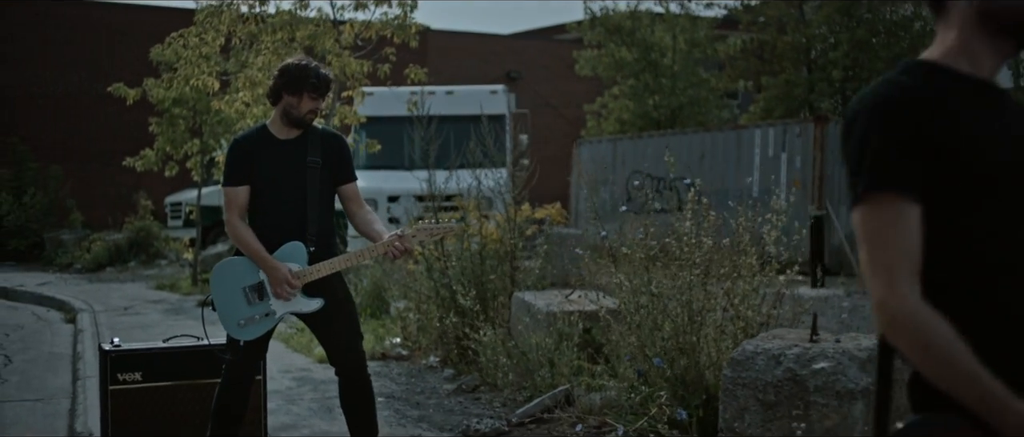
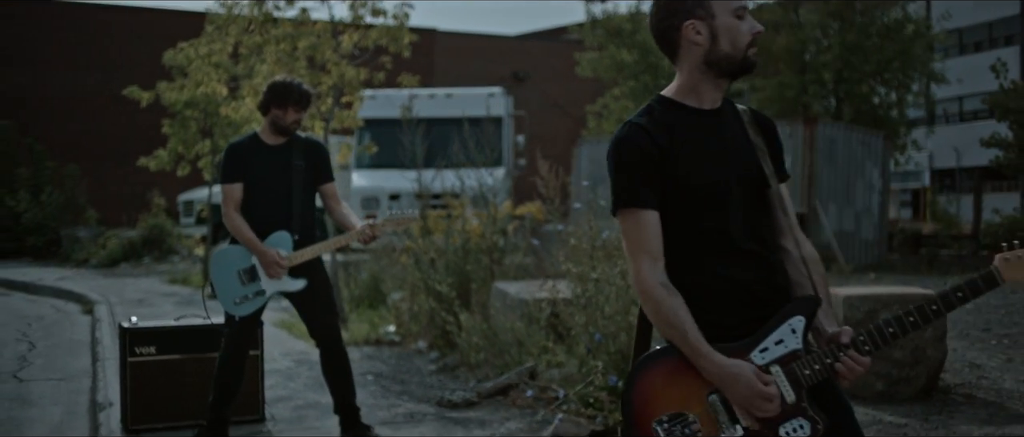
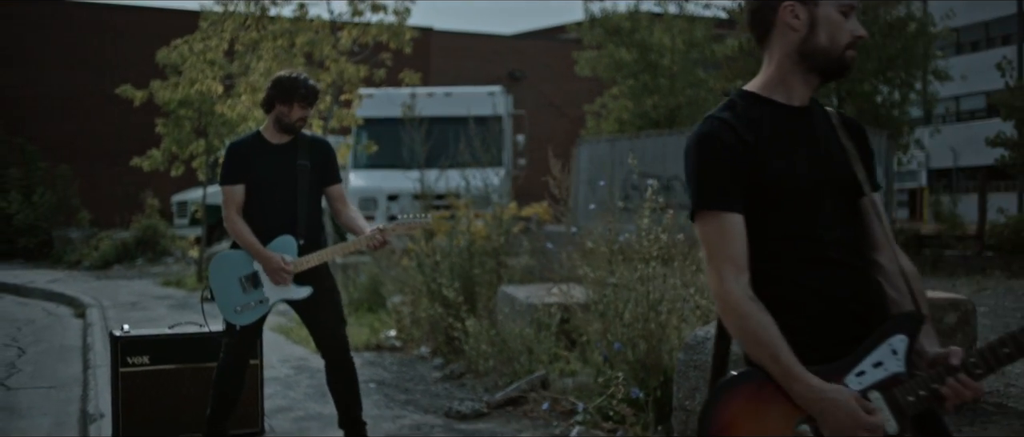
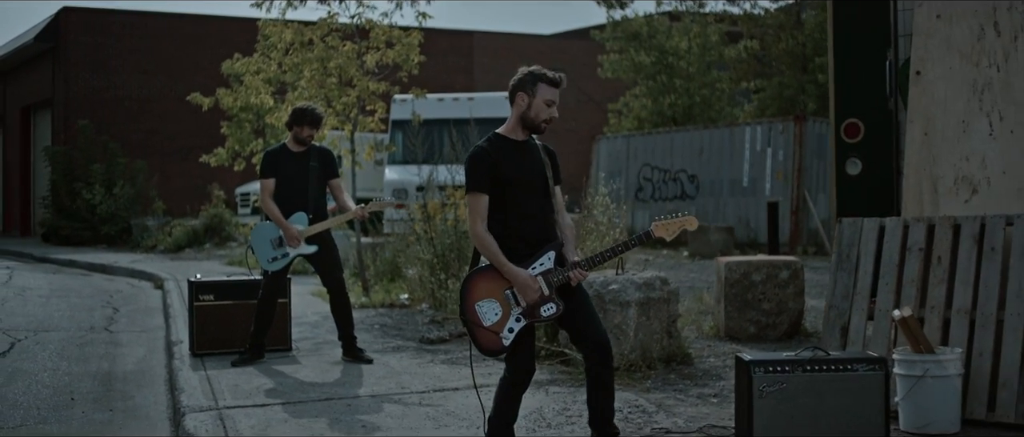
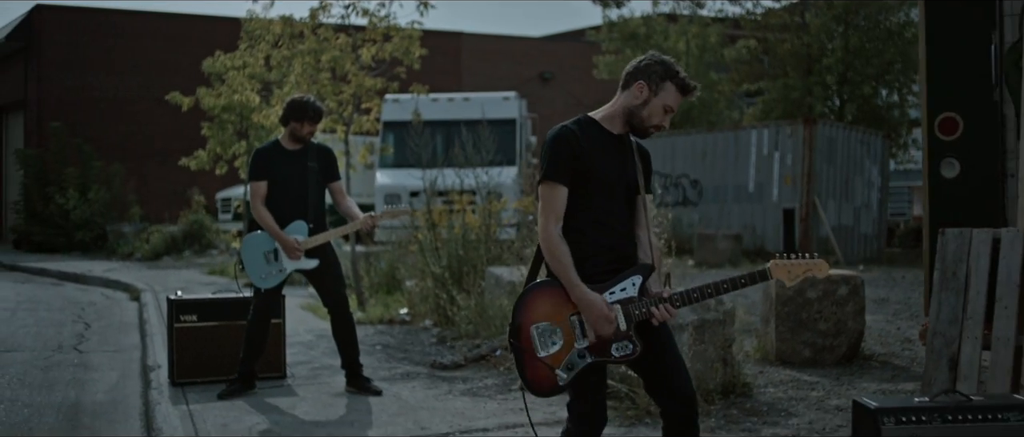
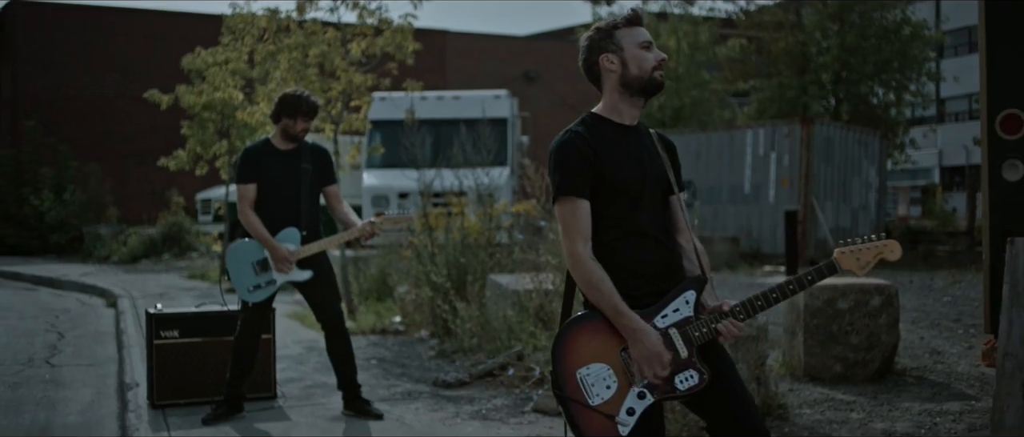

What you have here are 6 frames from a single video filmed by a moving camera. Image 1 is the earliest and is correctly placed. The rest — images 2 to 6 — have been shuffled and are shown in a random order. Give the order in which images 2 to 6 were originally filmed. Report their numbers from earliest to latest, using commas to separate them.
3, 2, 6, 5, 4
